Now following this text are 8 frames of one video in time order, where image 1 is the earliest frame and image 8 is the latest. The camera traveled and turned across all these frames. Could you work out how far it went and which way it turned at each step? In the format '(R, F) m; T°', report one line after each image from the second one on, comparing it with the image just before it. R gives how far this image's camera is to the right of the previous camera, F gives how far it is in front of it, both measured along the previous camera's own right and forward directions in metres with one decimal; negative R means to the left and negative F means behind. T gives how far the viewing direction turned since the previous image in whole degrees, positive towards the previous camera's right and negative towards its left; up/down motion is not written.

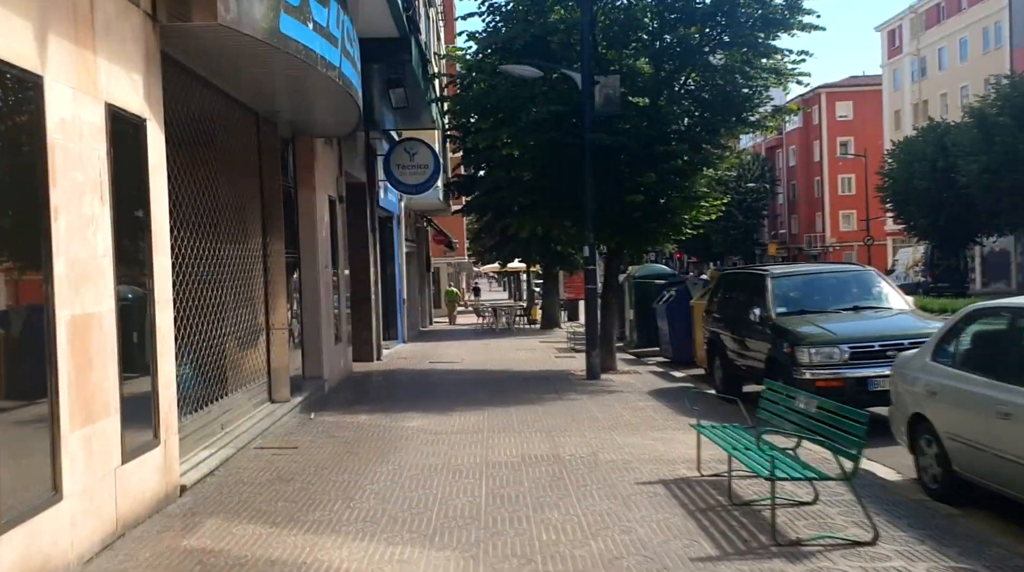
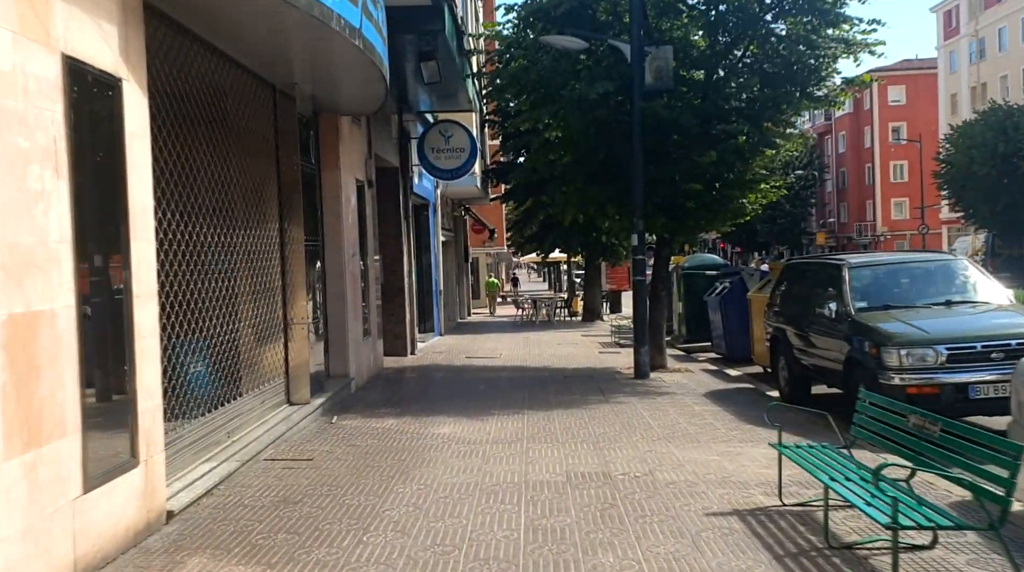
(0.0, +1.1) m; -2°
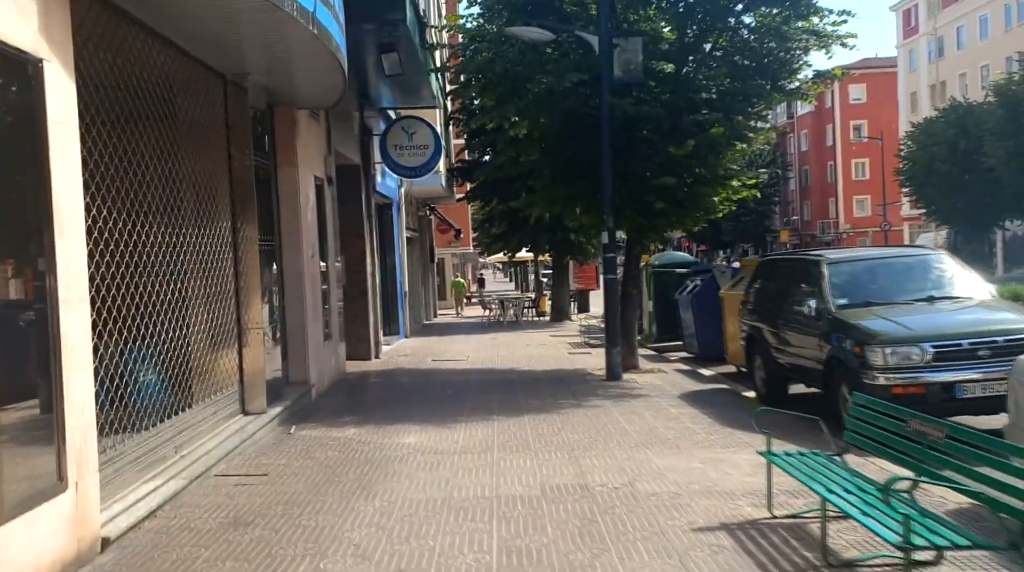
(0.0, +0.5) m; +2°
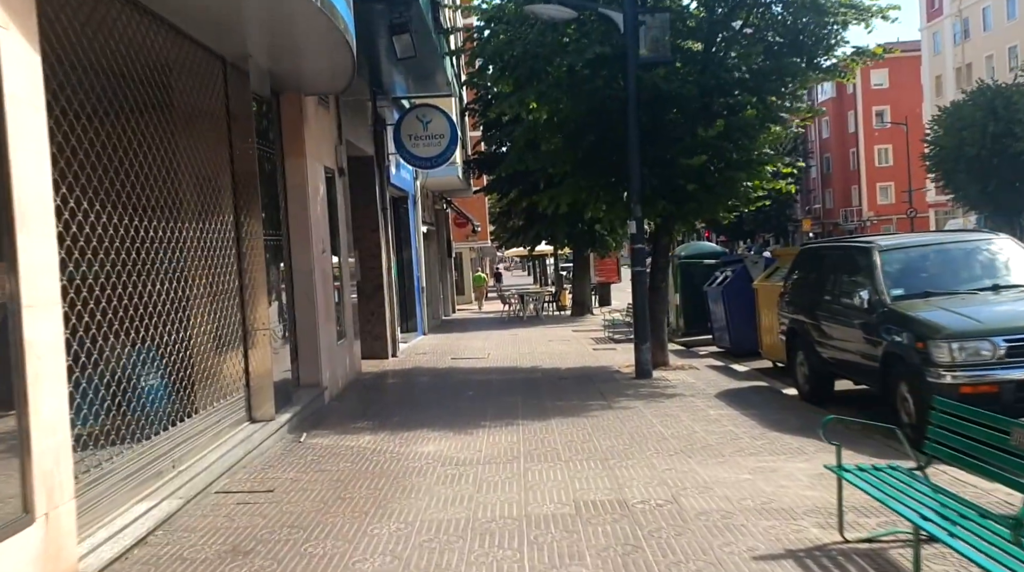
(-0.1, +0.7) m; -1°
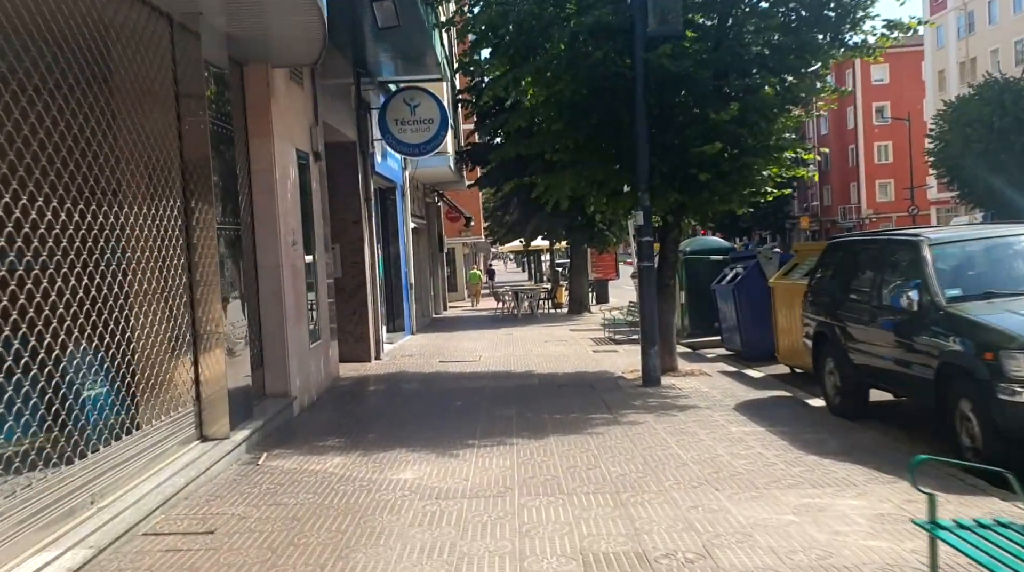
(0.0, +1.2) m; 0°
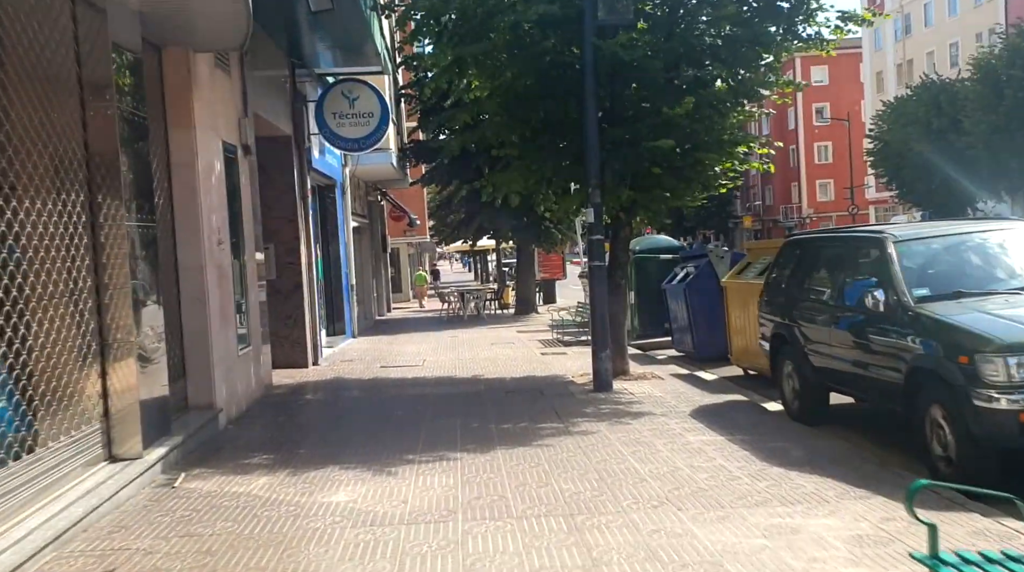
(0.0, +0.6) m; +3°
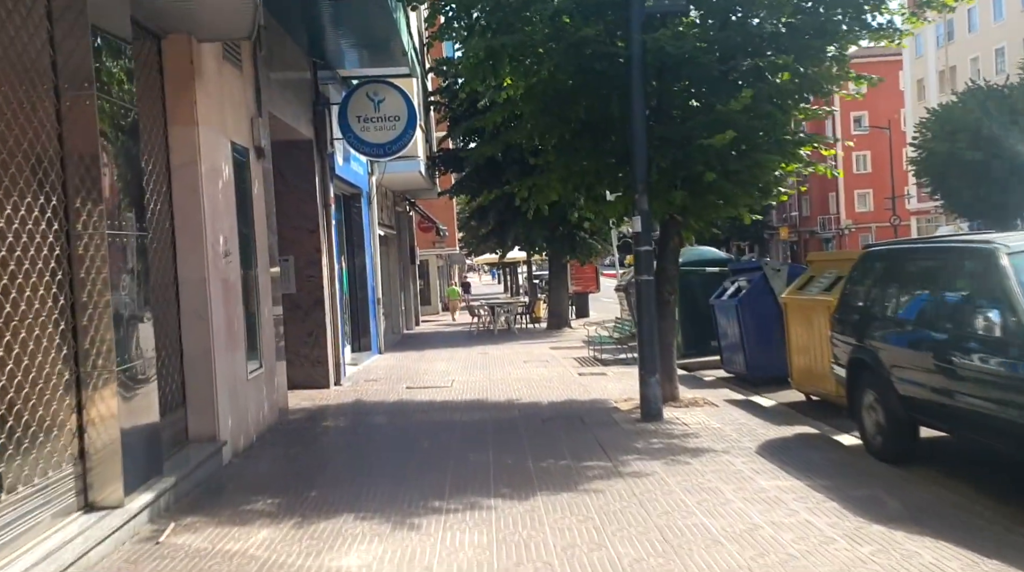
(-0.1, +1.0) m; -2°
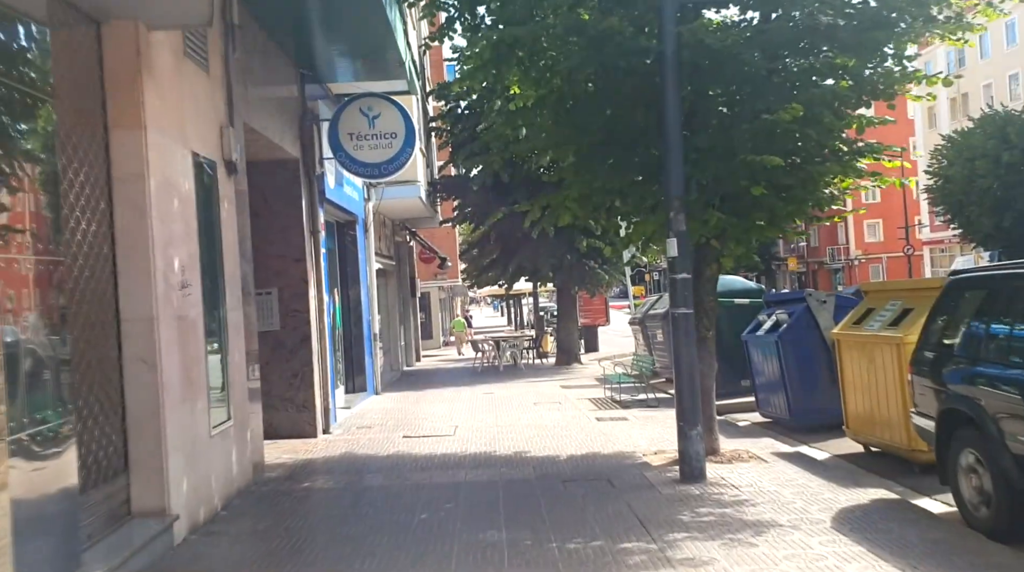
(-0.1, +1.4) m; 0°
